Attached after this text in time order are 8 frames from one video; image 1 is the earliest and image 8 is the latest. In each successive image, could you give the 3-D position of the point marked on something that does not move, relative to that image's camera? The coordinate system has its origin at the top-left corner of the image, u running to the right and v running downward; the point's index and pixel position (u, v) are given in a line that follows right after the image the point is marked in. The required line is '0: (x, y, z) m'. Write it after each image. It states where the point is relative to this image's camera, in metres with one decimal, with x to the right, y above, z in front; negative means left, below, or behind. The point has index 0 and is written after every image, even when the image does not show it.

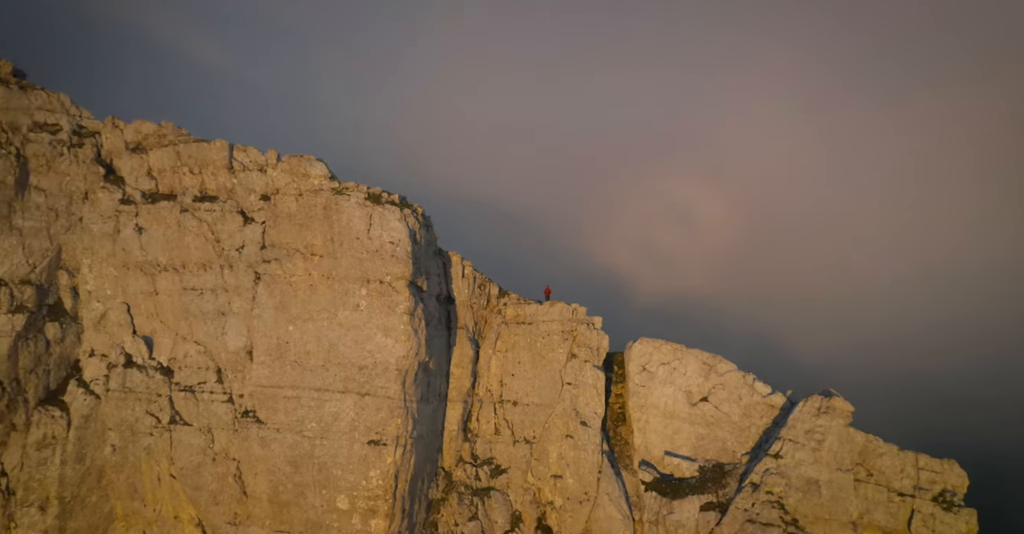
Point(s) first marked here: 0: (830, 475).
0: (+5.9, -3.8, +15.7) m
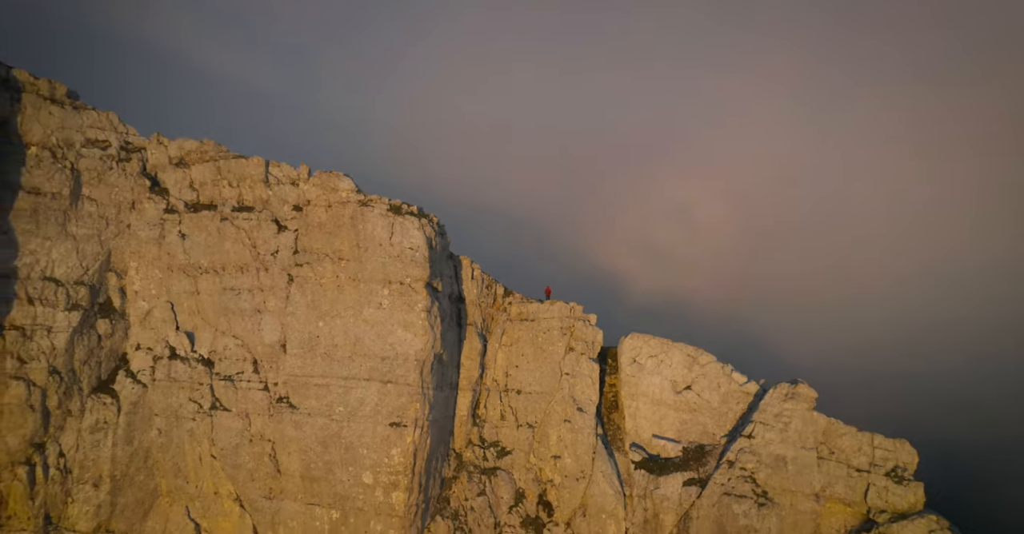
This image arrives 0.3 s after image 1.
0: (+6.0, -3.9, +17.6) m
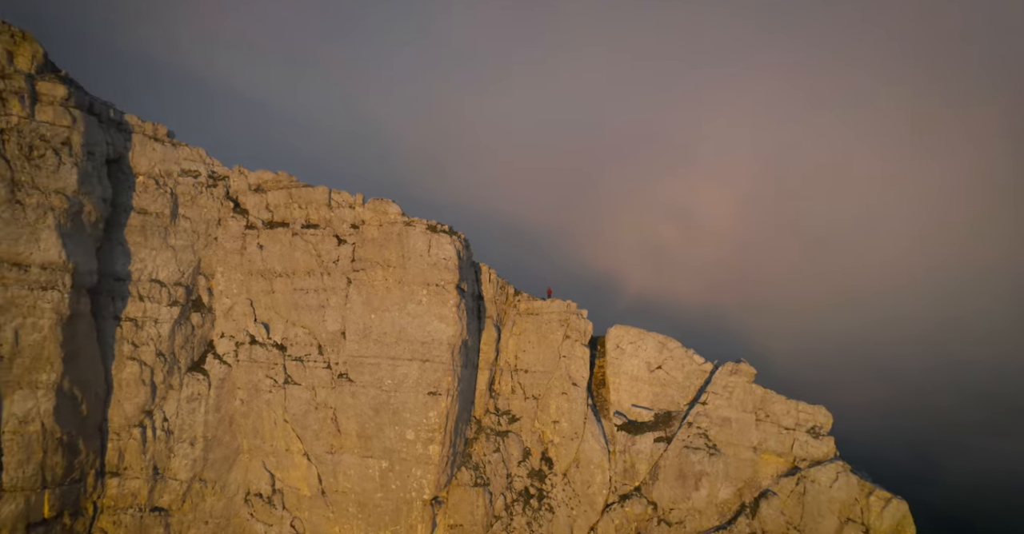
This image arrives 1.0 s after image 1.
0: (+6.2, -4.1, +22.5) m
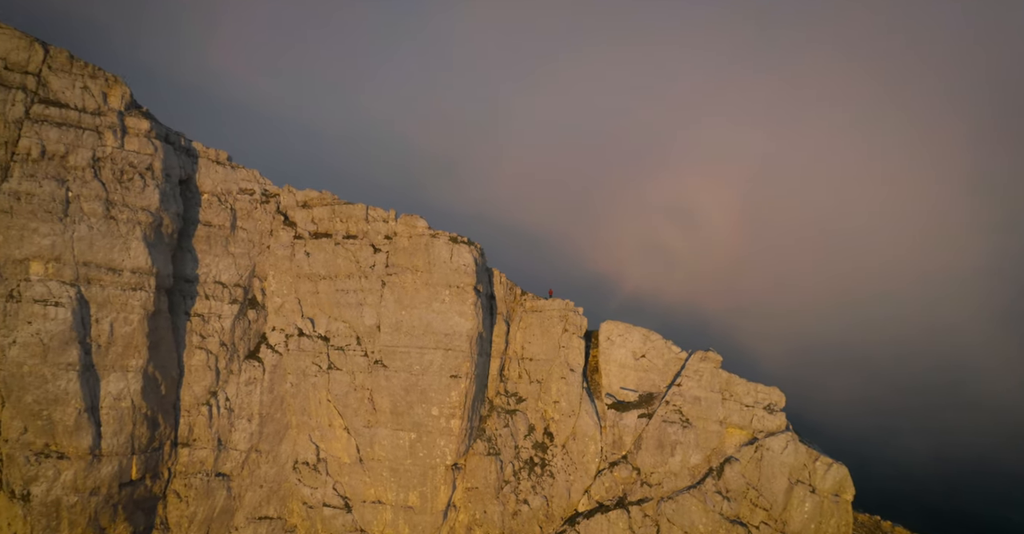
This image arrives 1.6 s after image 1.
0: (+6.5, -4.2, +26.8) m
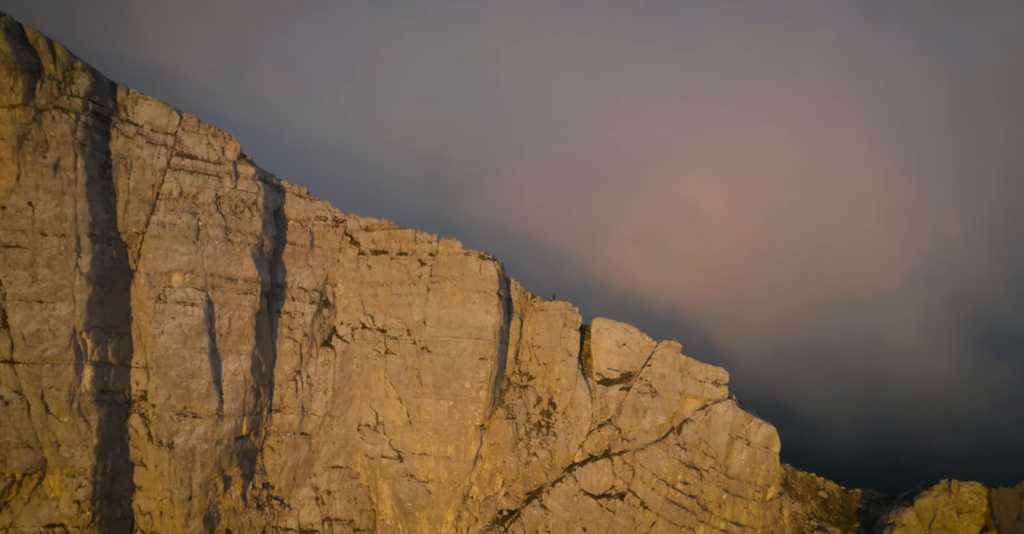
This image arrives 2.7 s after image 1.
0: (+7.0, -4.7, +35.5) m
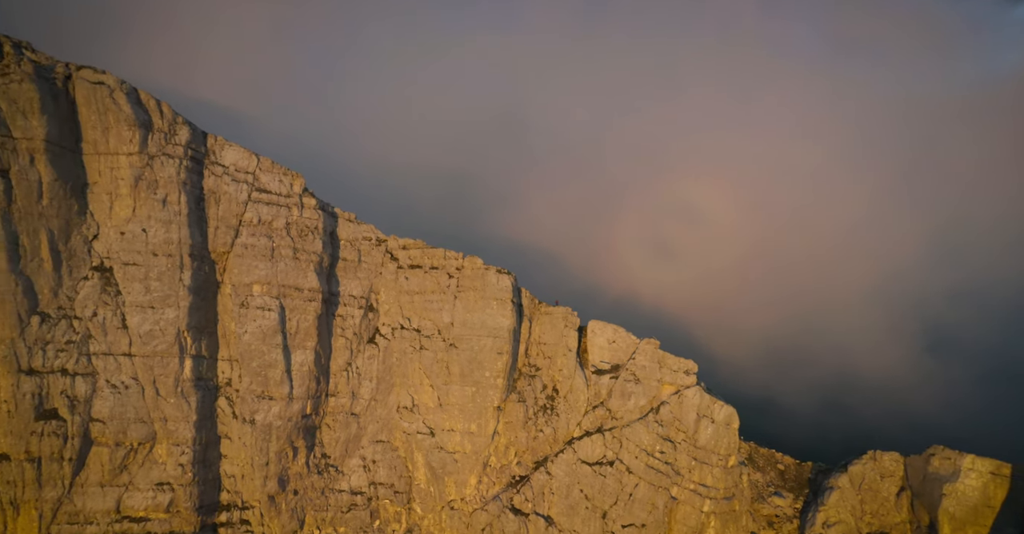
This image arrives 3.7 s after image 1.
0: (+7.6, -5.3, +43.8) m
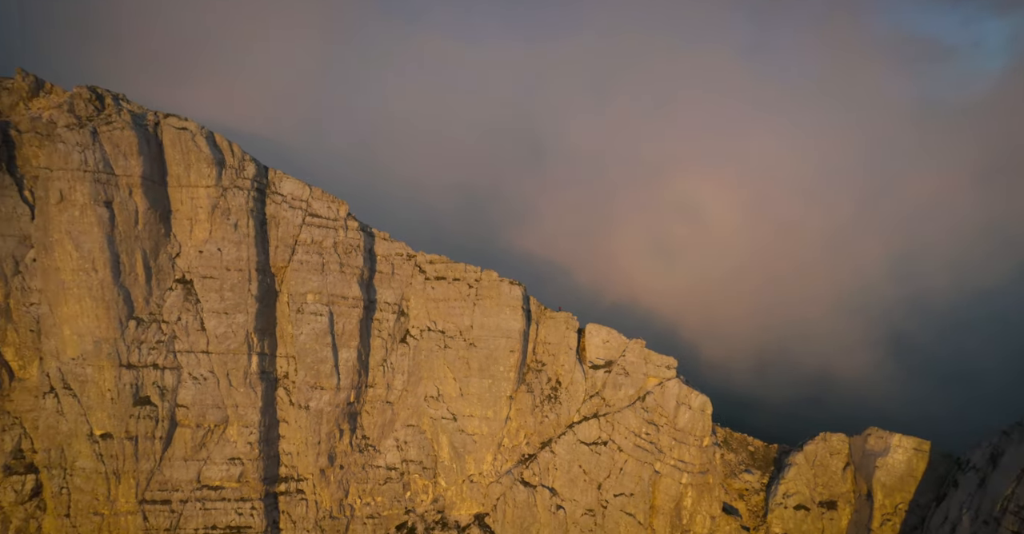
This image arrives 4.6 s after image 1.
0: (+8.3, -6.1, +52.0) m
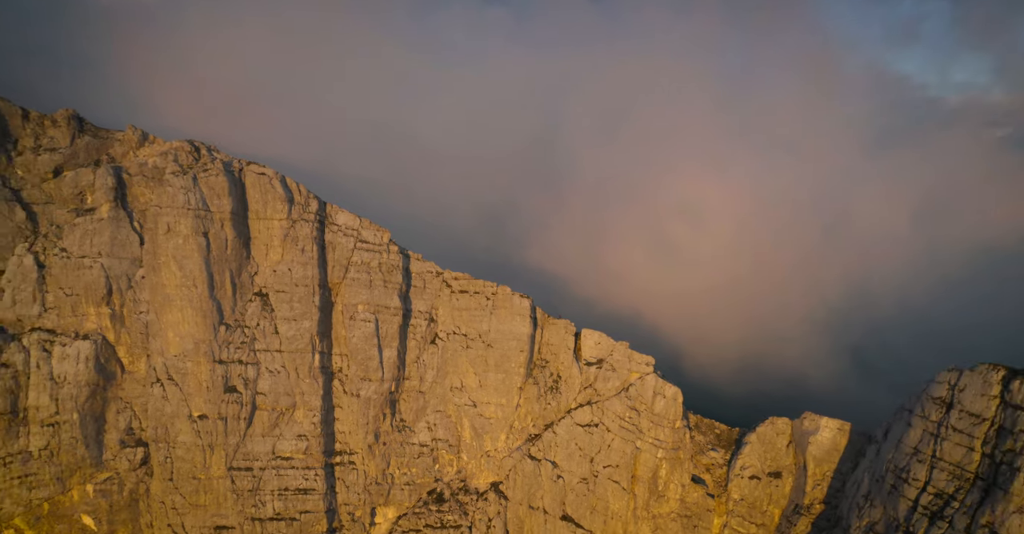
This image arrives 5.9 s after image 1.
0: (+9.1, -7.4, +64.4) m
